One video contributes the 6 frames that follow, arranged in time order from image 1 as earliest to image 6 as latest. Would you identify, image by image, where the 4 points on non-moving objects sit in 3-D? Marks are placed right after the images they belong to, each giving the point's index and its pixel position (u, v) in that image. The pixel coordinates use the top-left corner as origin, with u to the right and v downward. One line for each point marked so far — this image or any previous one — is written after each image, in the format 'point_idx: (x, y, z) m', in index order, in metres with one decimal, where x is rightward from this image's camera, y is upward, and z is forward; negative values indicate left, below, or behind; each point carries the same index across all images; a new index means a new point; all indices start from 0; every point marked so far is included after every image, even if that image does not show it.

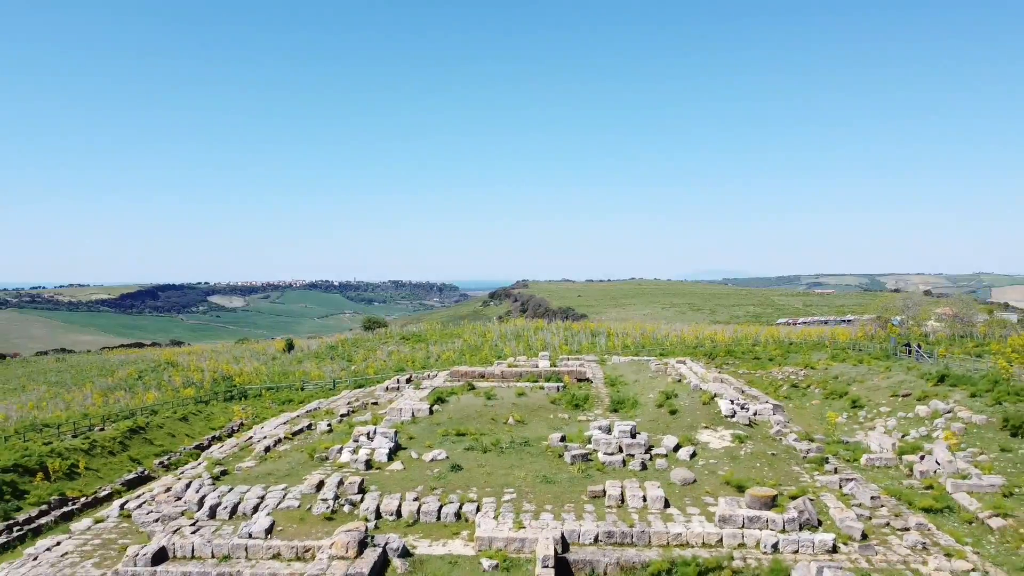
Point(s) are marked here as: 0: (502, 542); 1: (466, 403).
0: (-0.2, -4.4, +9.5) m
1: (-1.4, -3.6, +17.2) m
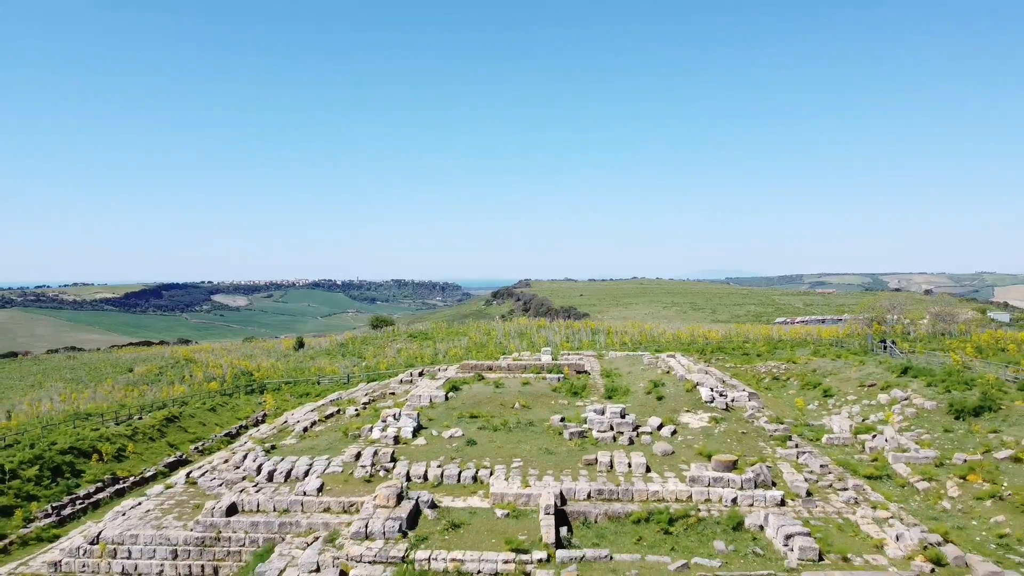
0: (0.0, -4.4, +11.7) m
1: (-1.2, -3.6, +19.4) m
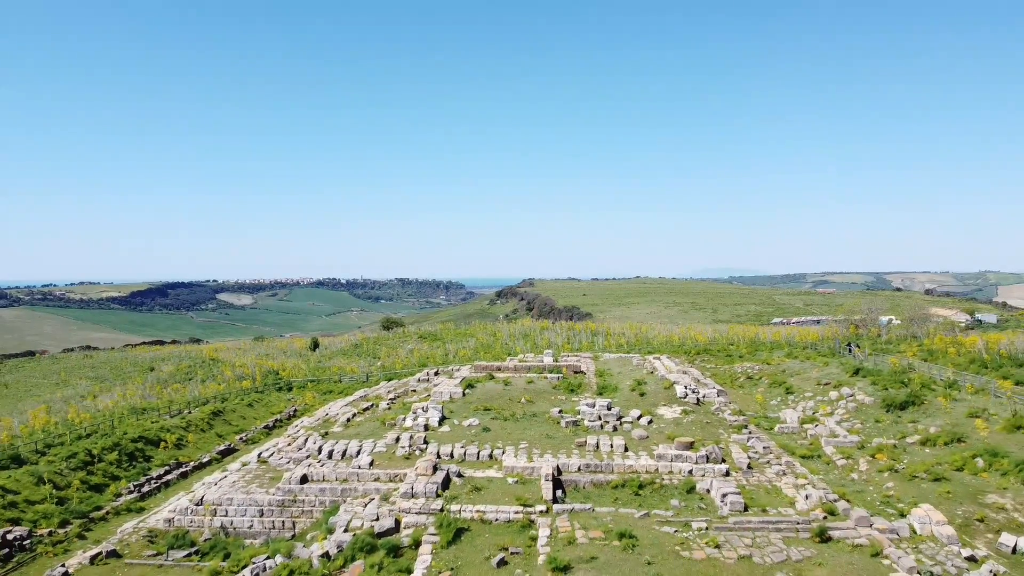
0: (+0.2, -5.0, +15.2) m
1: (-0.9, -4.2, +22.9) m
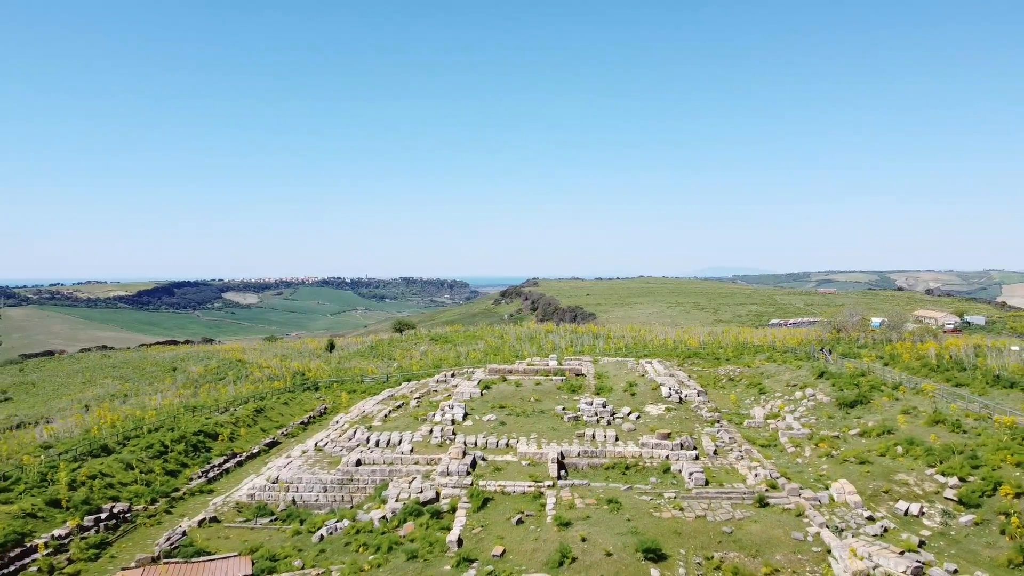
0: (+0.7, -5.7, +19.0) m
1: (-0.4, -4.9, +26.7) m
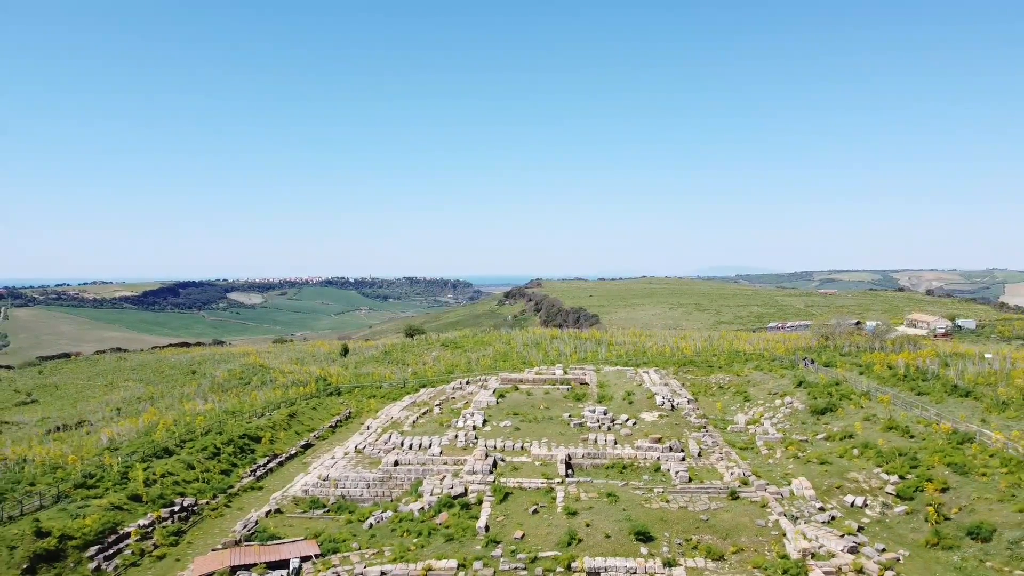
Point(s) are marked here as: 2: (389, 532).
0: (+1.3, -6.8, +22.4) m
1: (+0.2, -6.0, +30.1) m
2: (-4.3, -8.6, +19.4) m
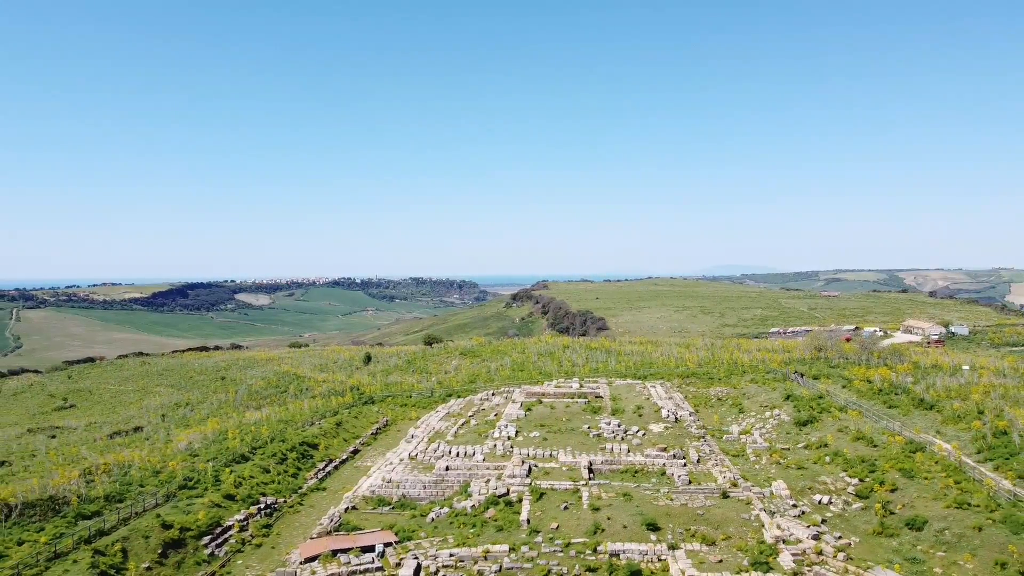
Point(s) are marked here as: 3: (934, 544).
0: (+2.8, -8.6, +27.2) m
1: (+1.8, -7.8, +34.9) m
2: (-2.8, -10.4, +24.2) m
3: (+15.1, -9.2, +19.6) m
